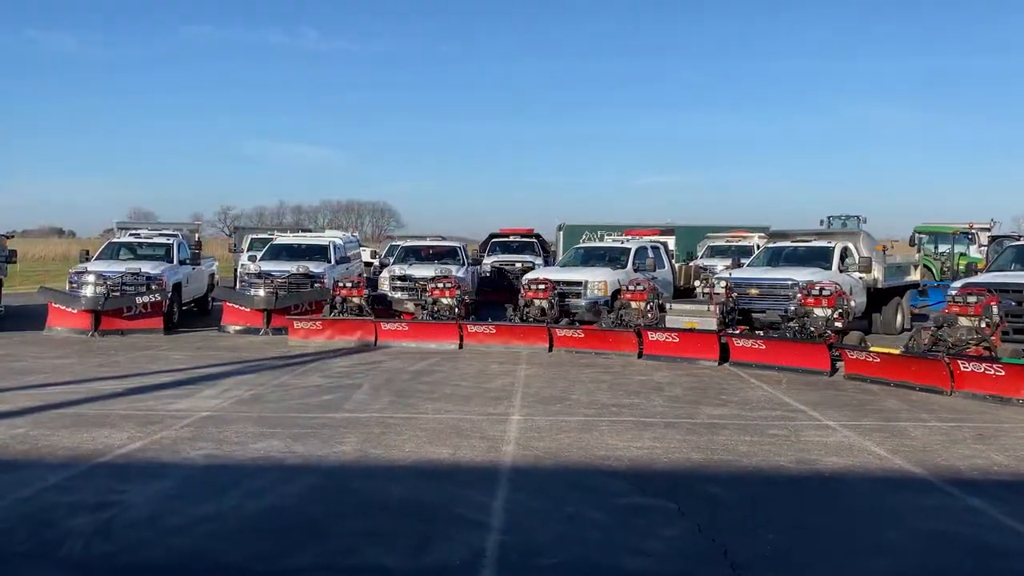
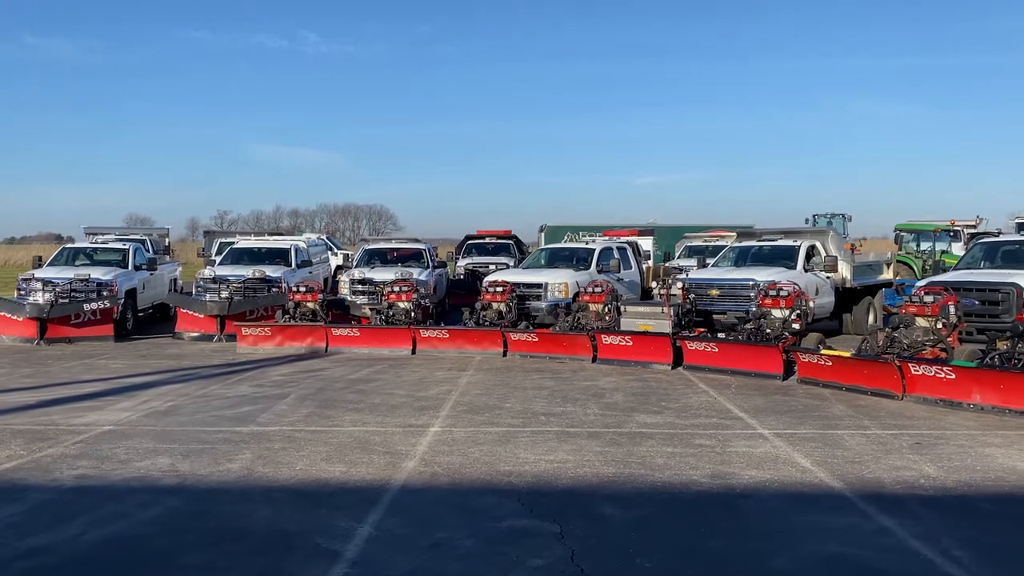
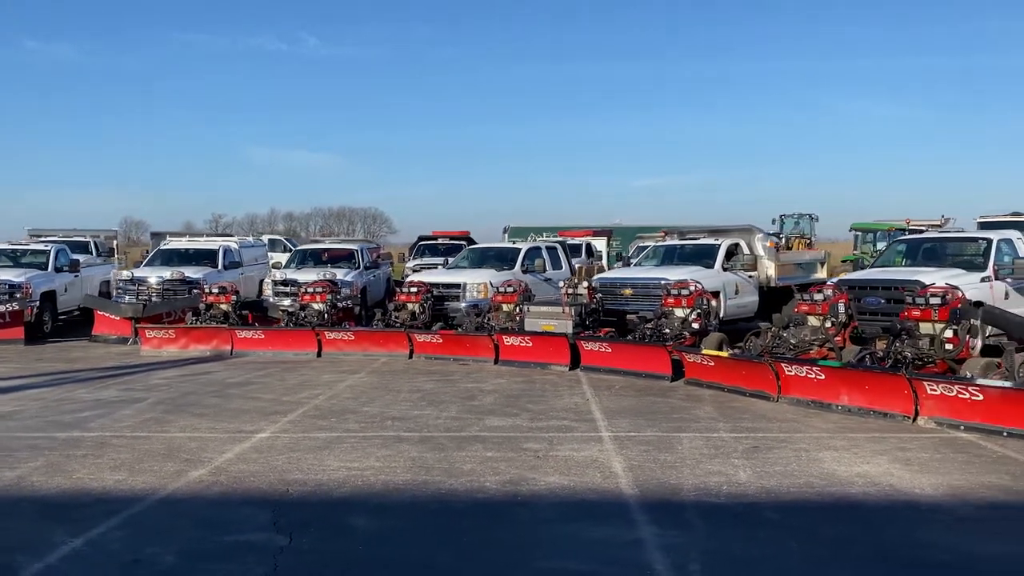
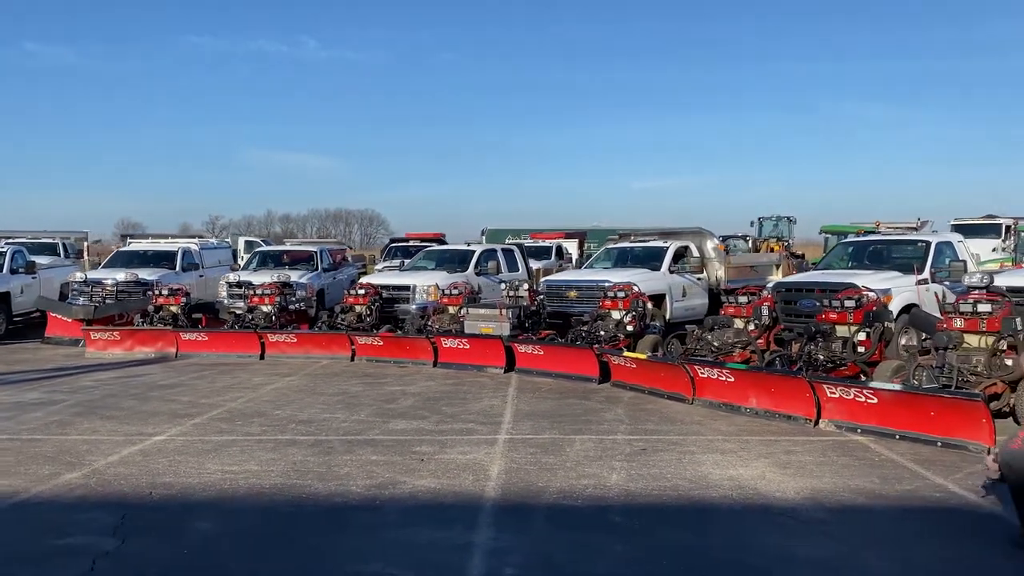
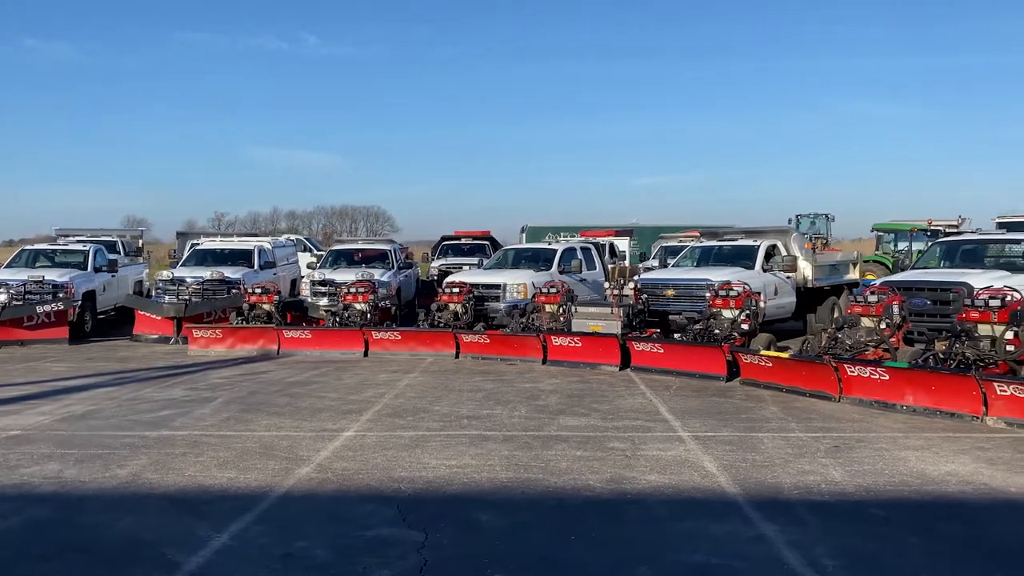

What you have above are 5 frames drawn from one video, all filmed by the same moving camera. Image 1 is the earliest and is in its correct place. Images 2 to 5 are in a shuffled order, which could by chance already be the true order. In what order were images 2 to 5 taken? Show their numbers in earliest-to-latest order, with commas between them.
2, 5, 3, 4
